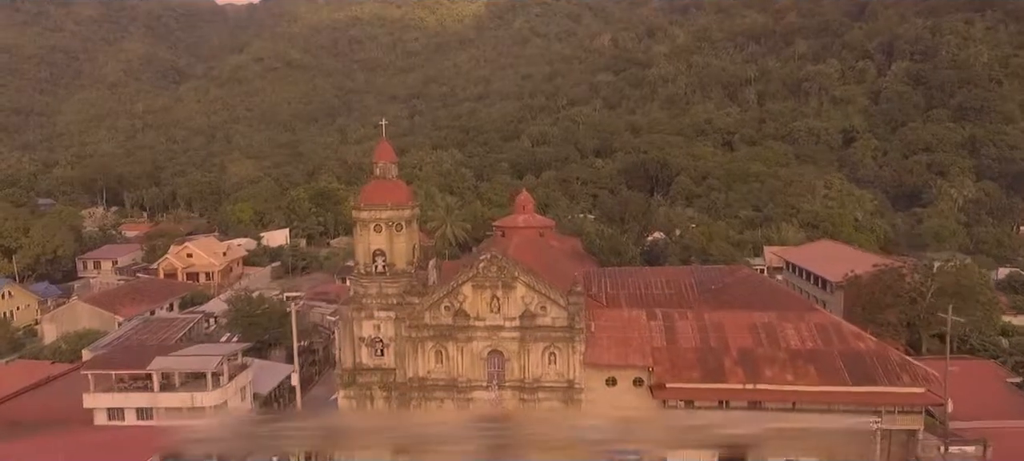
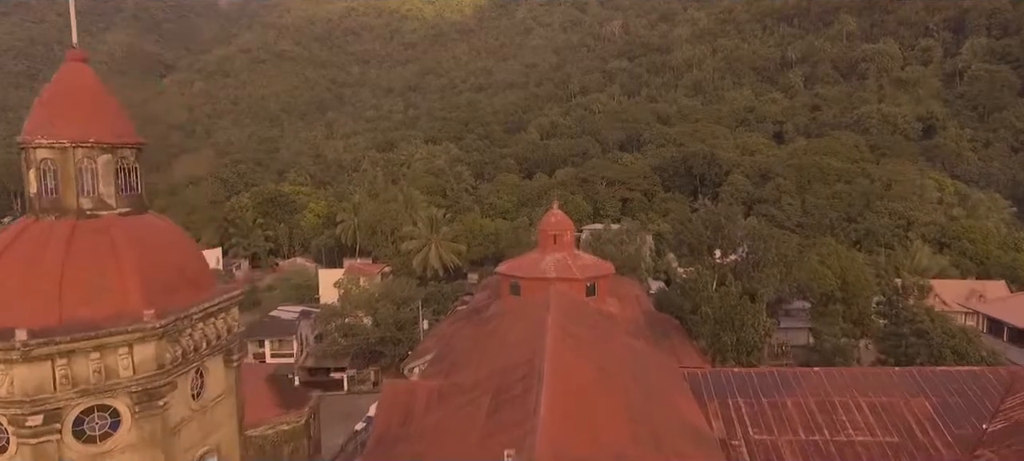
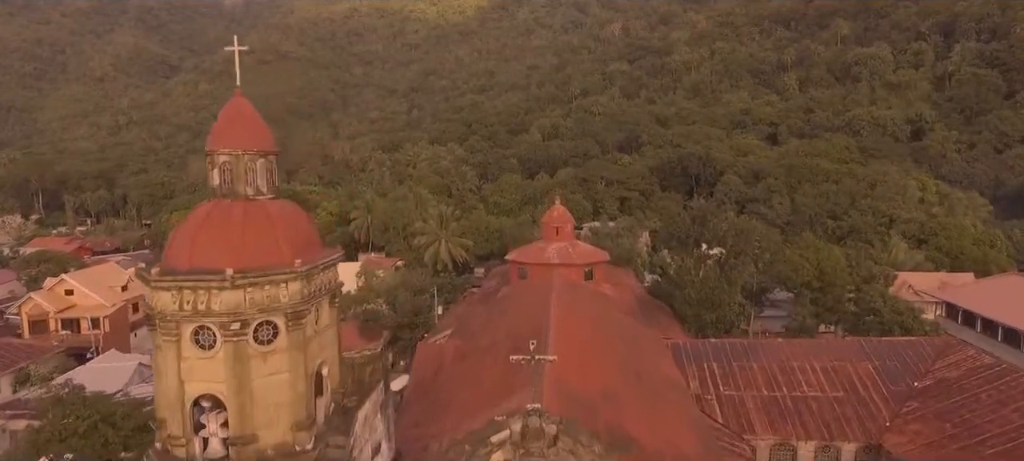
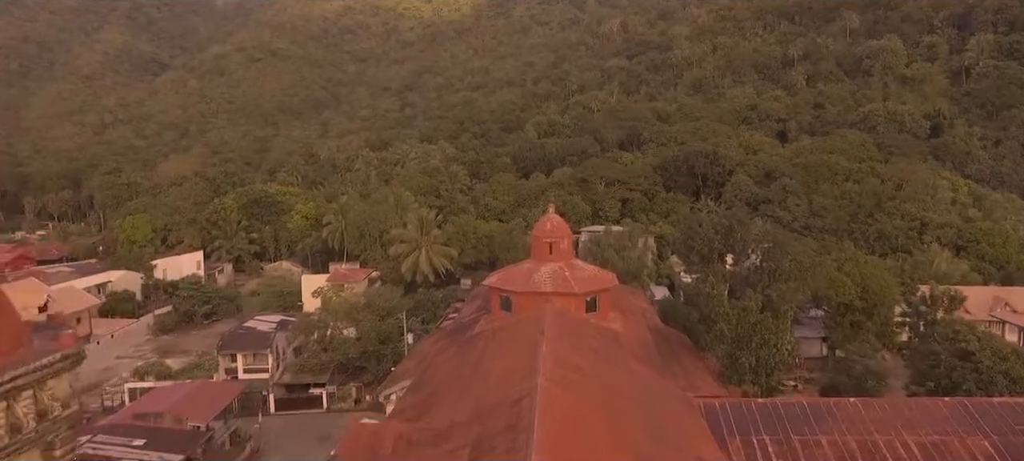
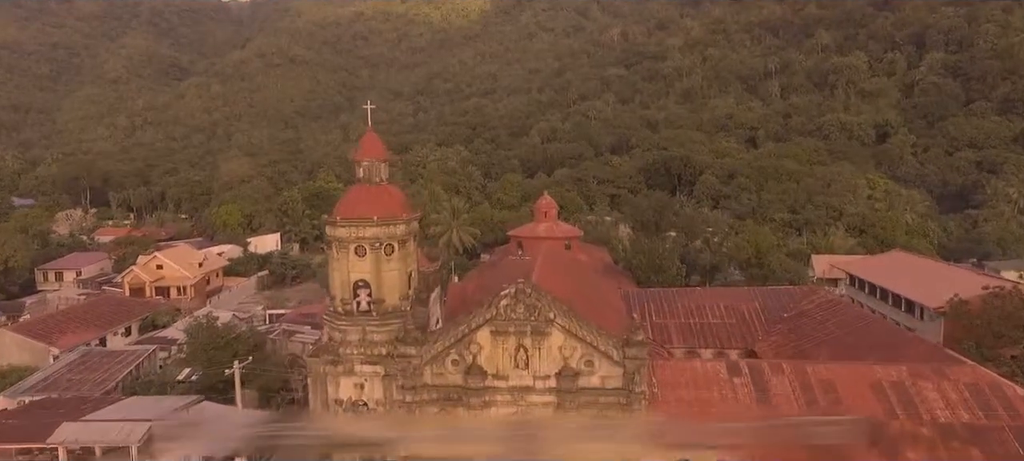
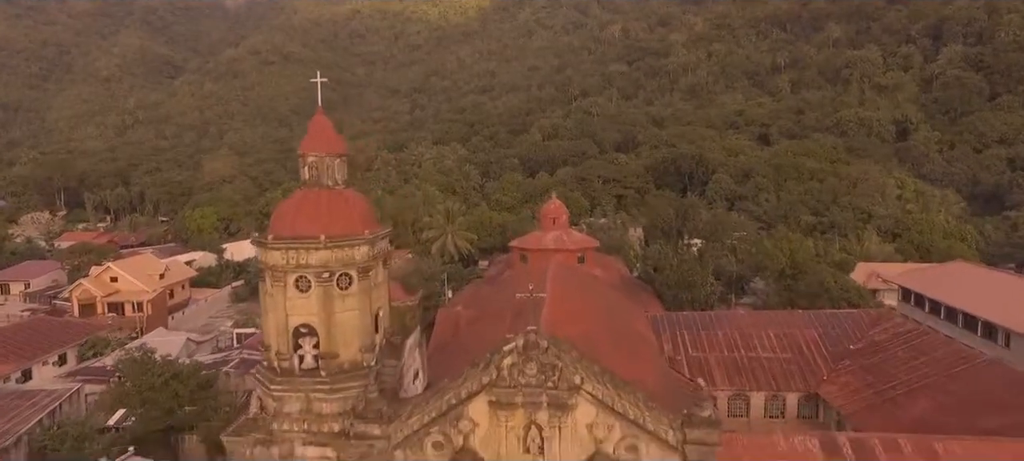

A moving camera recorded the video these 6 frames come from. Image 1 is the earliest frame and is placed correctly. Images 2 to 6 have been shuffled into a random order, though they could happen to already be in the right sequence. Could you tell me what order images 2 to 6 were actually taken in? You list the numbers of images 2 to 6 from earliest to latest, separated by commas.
5, 6, 3, 2, 4
